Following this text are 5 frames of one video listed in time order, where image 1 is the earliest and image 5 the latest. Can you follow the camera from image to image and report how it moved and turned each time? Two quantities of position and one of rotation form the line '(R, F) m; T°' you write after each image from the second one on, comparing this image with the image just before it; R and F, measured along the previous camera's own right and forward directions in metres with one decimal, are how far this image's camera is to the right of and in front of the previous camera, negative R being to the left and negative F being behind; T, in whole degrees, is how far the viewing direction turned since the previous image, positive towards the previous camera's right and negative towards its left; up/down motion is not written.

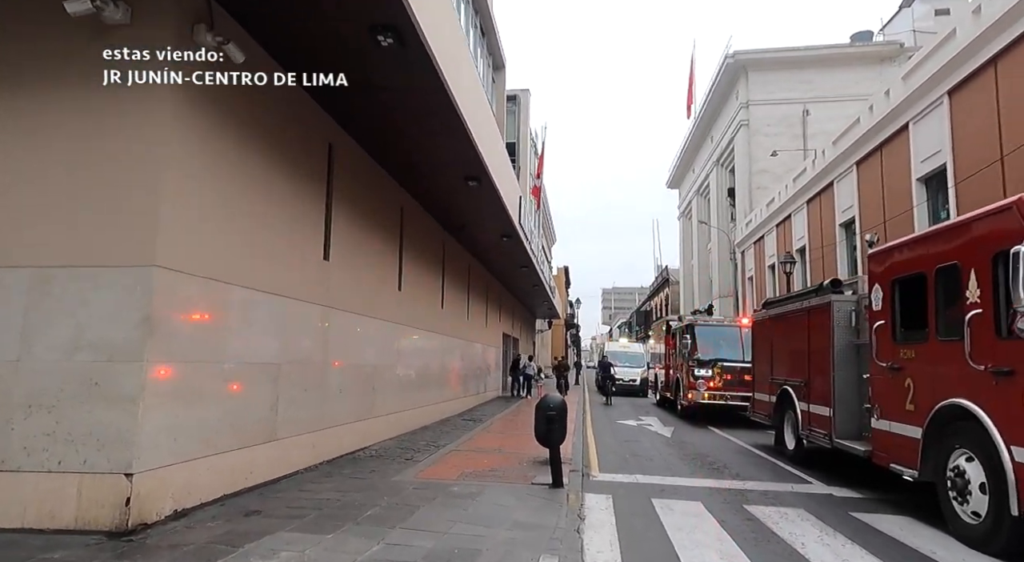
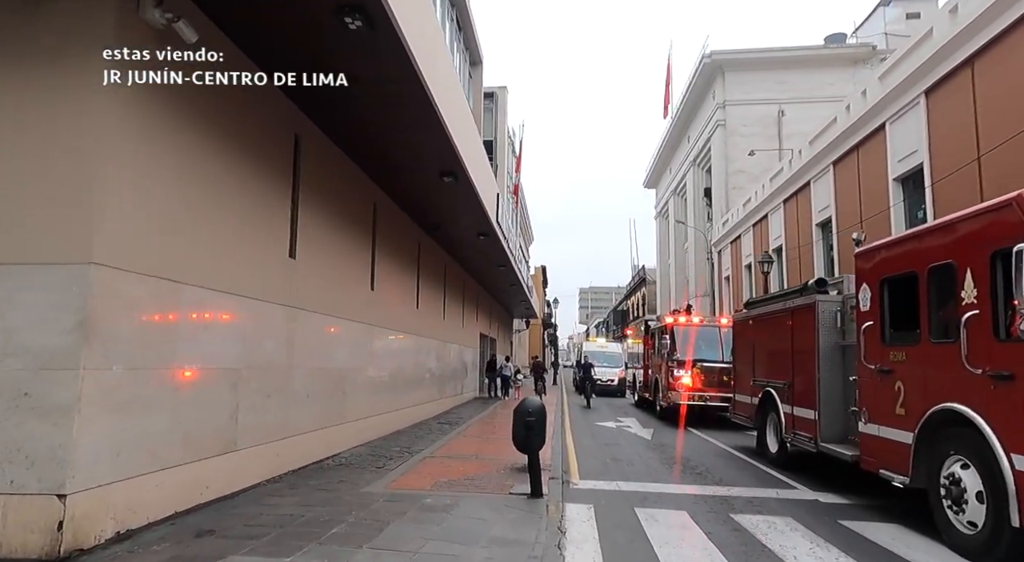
(0.0, +0.4) m; +2°
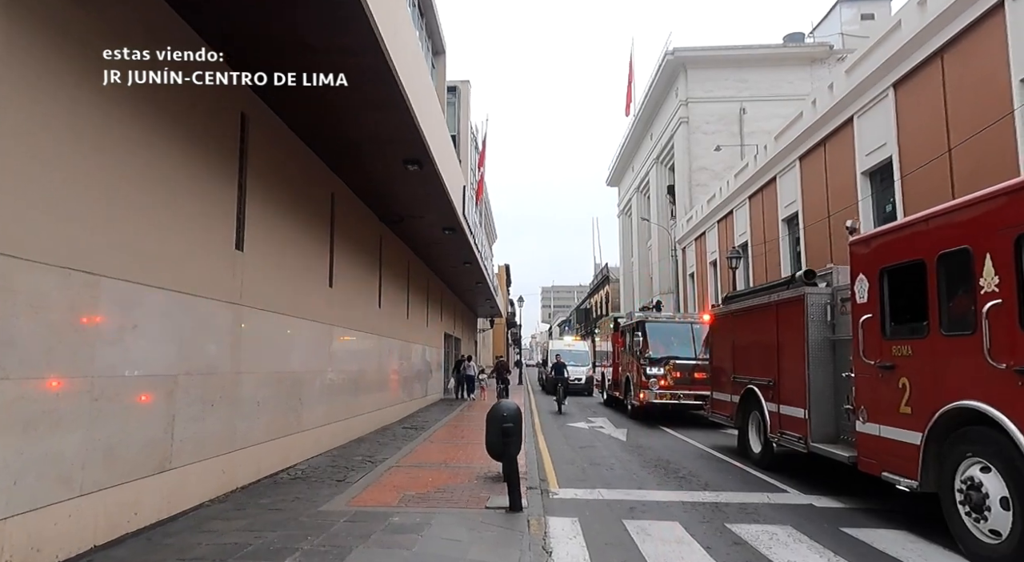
(-0.1, +0.7) m; +4°
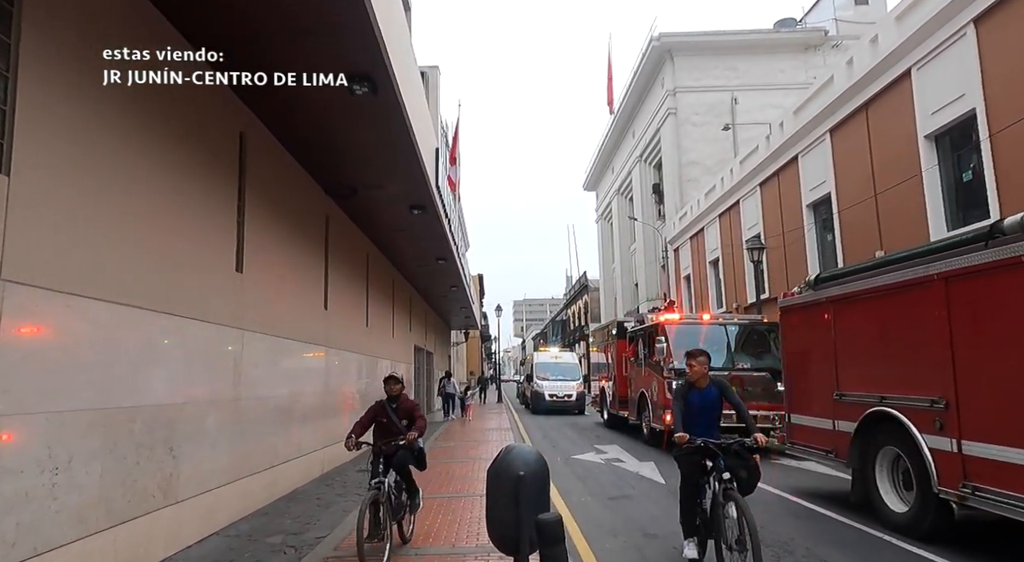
(-0.4, +3.5) m; +3°
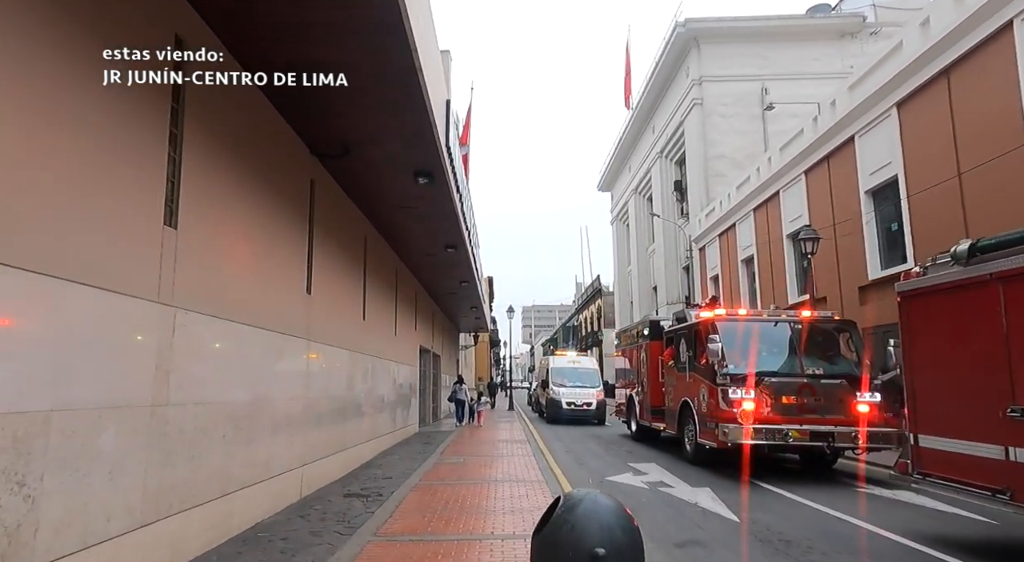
(-0.3, +2.1) m; -1°
